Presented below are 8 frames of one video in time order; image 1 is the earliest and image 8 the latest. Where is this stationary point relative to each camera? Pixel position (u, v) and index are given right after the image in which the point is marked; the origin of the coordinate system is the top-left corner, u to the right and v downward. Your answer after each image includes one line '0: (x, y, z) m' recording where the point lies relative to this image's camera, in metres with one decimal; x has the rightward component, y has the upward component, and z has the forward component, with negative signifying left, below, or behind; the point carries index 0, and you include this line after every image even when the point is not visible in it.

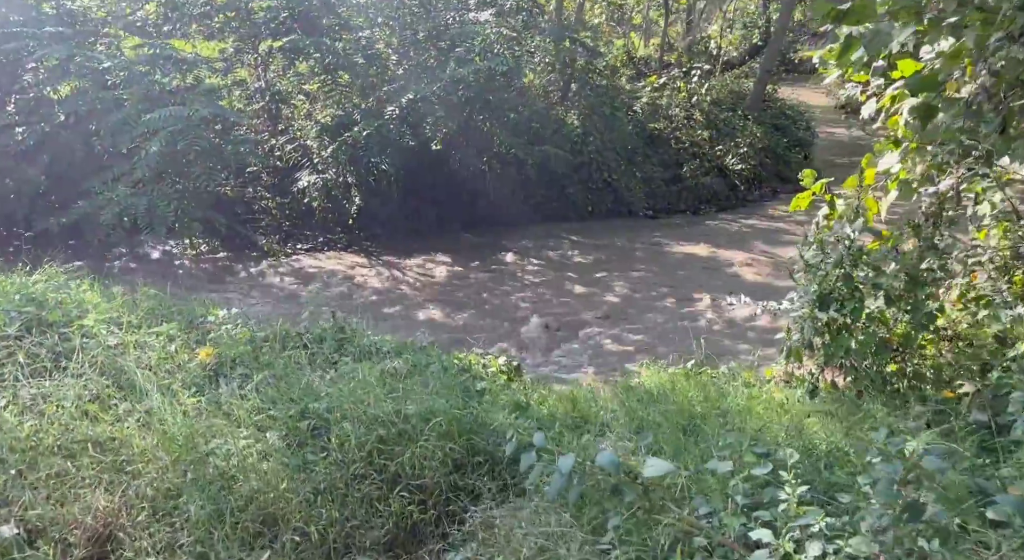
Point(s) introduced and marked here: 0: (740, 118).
0: (+3.4, +2.4, +12.0) m
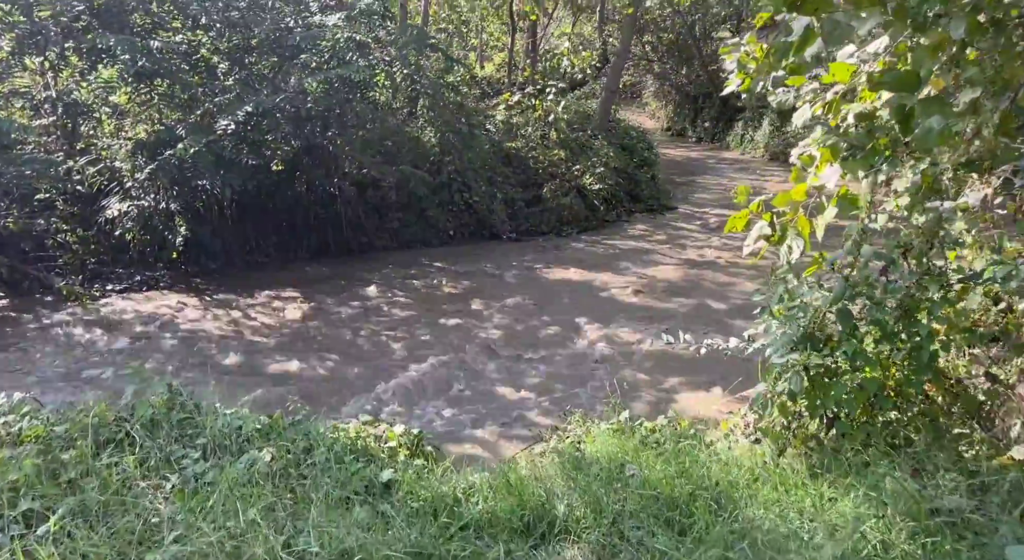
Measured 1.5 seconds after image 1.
0: (+1.1, +2.1, +11.8) m
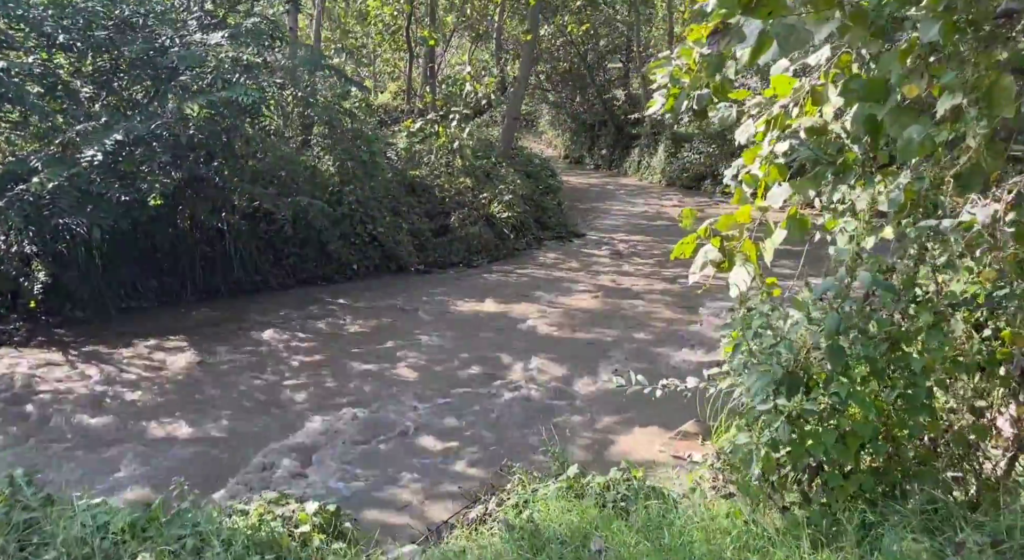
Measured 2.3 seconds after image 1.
0: (-0.3, +1.6, +11.5) m
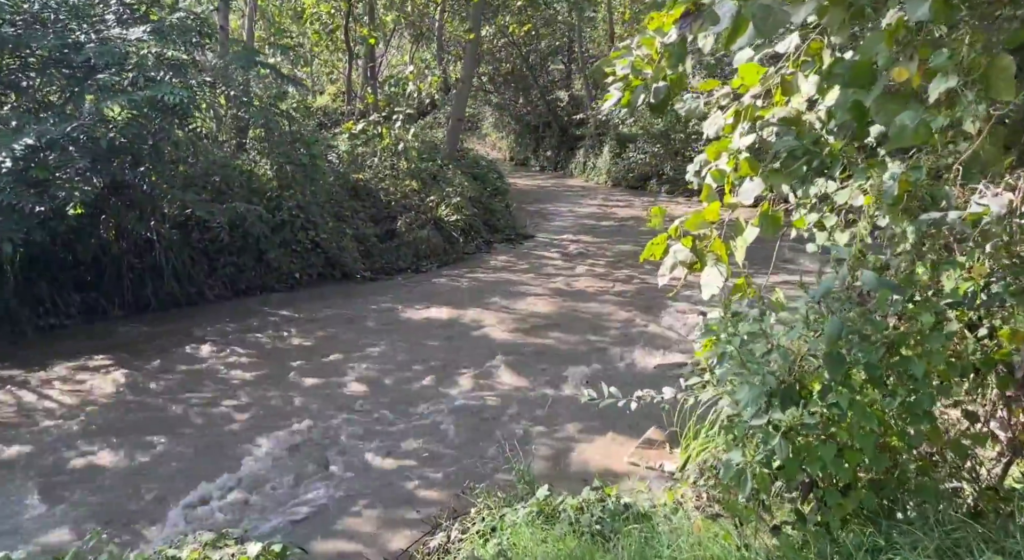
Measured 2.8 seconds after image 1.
0: (-1.0, +1.5, +11.2) m
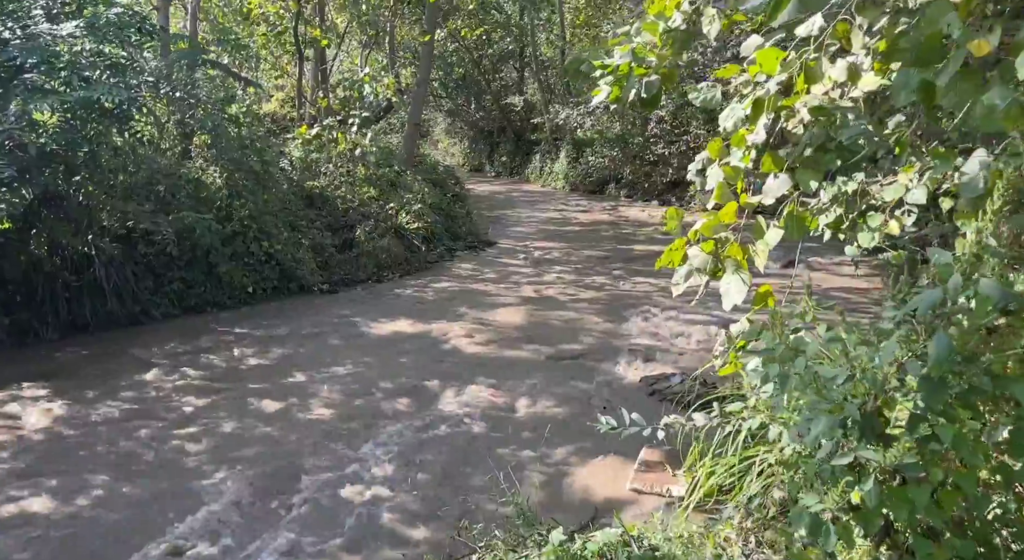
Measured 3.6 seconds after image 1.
0: (-1.5, +1.4, +10.7) m
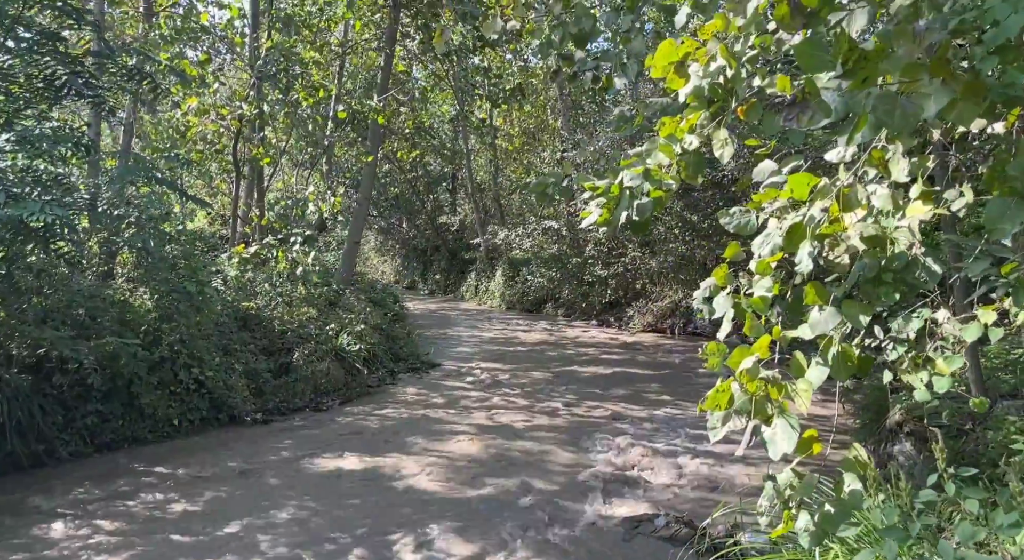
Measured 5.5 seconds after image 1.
0: (-2.2, -0.2, +10.3) m
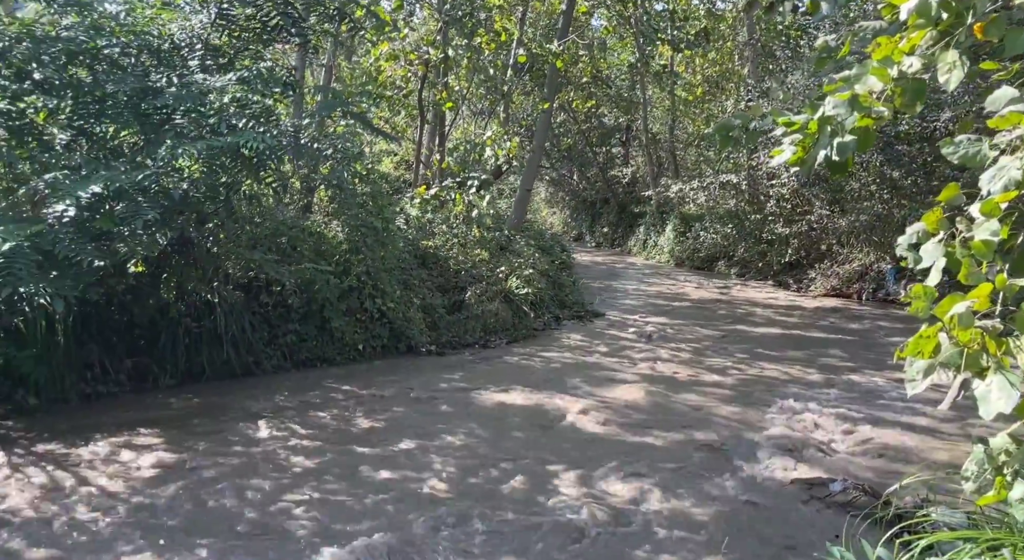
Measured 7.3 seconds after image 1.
0: (0.0, +0.5, +10.5) m
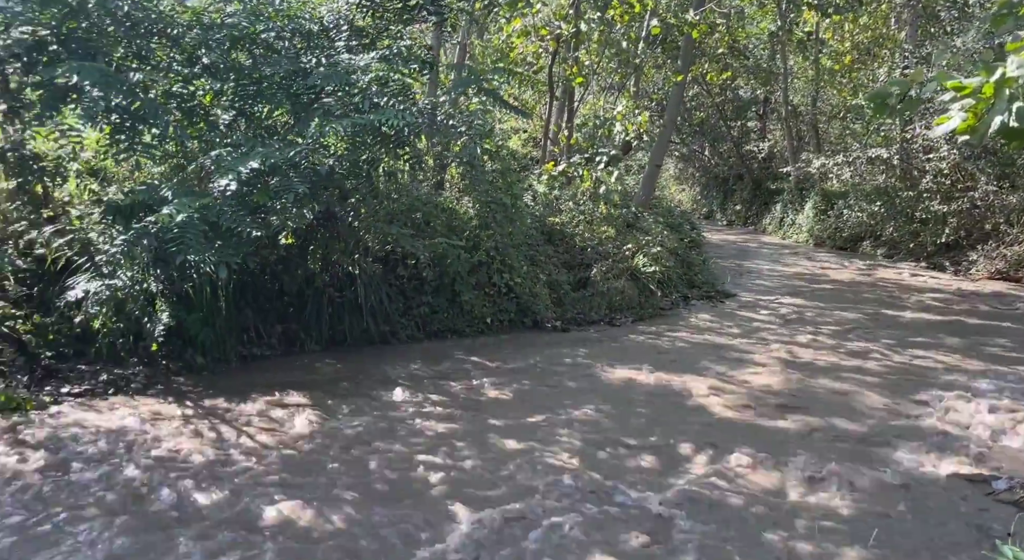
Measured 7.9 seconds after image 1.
0: (+1.6, +0.8, +10.4) m
